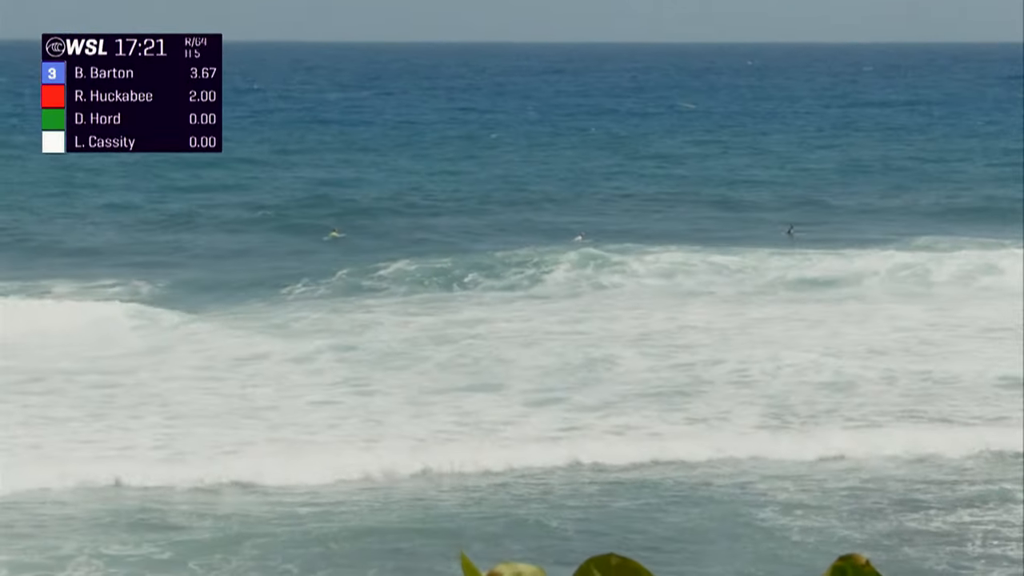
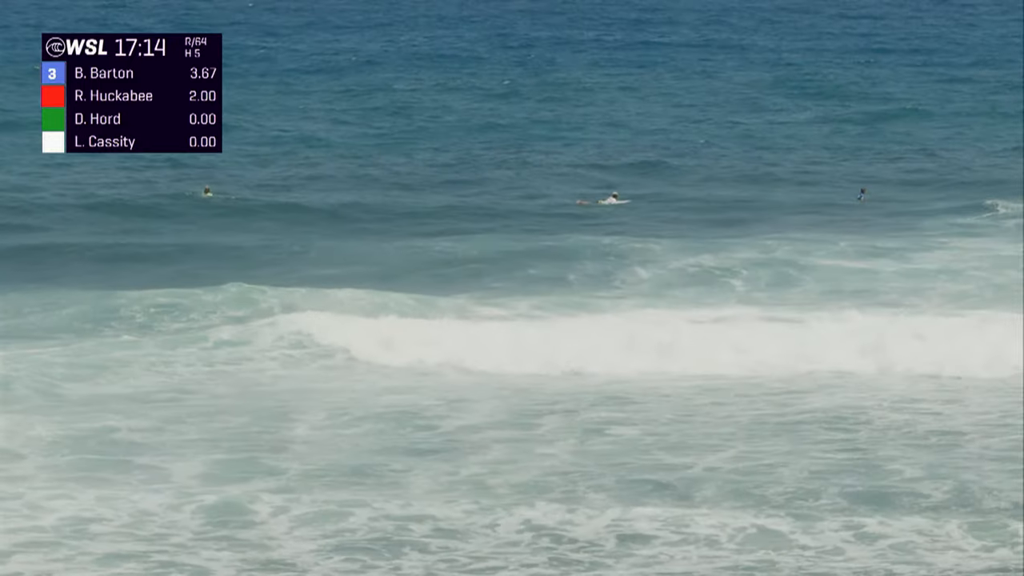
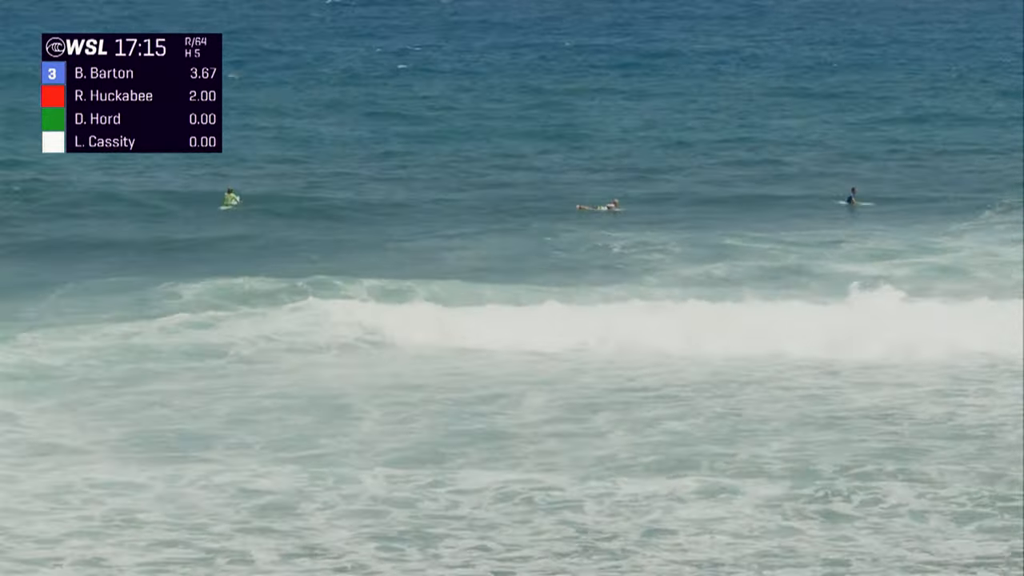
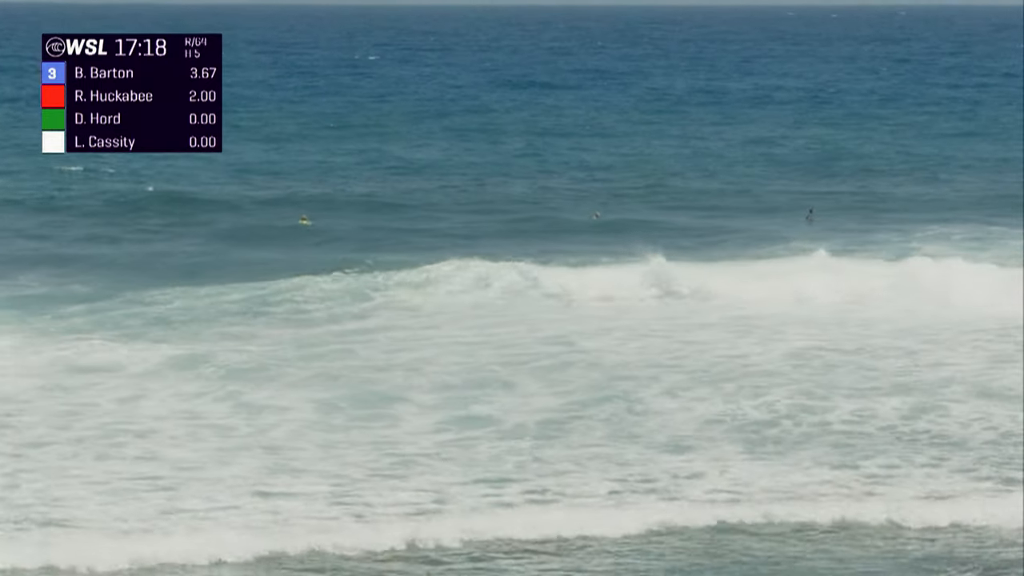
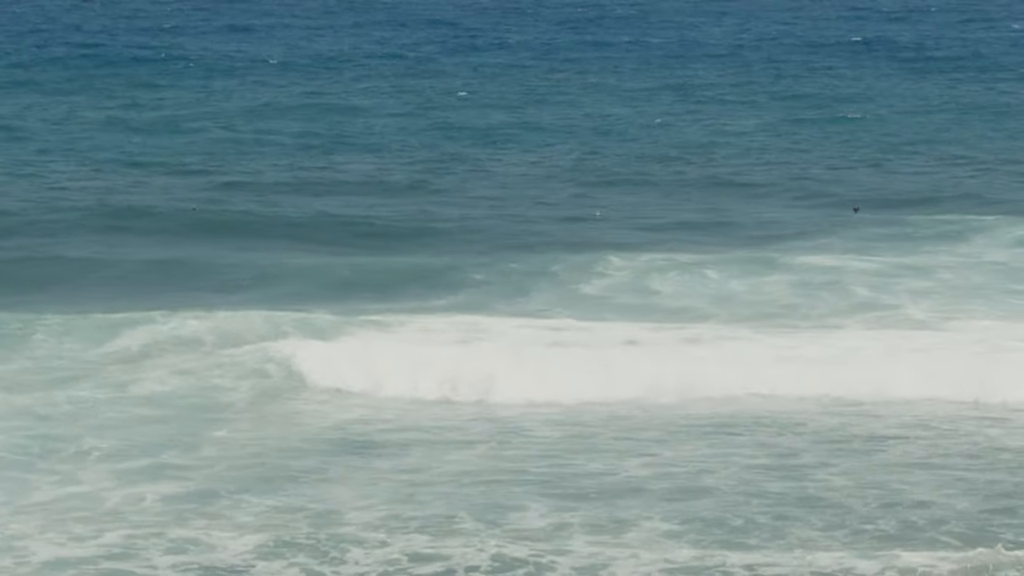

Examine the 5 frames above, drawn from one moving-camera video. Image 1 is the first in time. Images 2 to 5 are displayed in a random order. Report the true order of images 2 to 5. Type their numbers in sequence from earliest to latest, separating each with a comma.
4, 3, 2, 5
